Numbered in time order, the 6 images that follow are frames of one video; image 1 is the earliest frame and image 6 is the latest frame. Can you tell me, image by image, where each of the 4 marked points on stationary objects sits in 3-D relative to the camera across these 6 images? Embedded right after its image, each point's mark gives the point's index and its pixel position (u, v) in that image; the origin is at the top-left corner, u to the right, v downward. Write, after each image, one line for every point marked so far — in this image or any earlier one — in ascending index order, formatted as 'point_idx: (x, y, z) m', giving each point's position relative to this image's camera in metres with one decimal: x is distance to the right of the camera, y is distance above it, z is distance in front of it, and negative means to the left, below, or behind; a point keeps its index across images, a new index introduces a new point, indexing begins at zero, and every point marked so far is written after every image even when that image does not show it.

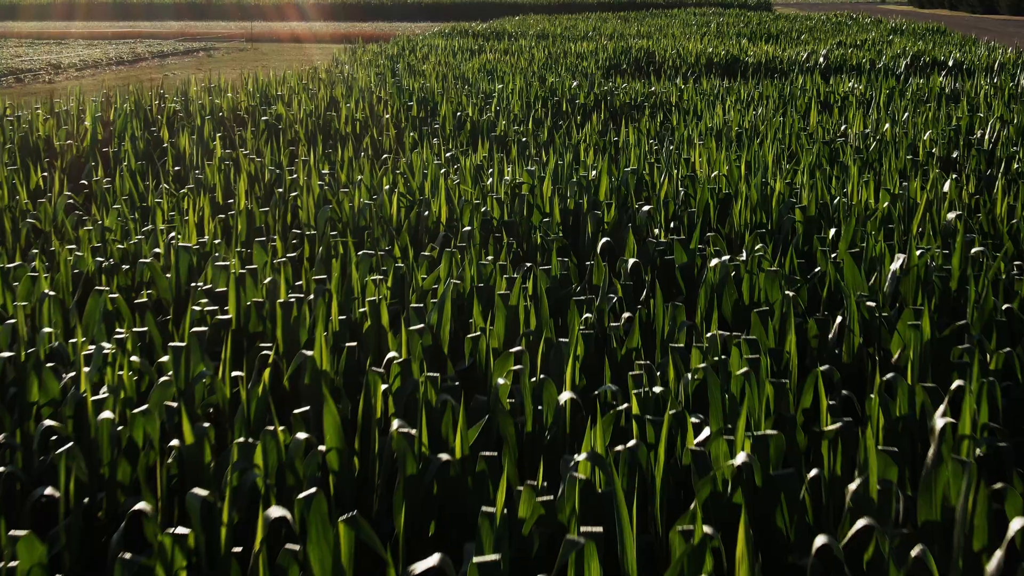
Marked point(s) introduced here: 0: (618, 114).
0: (+0.6, +0.9, +5.6) m
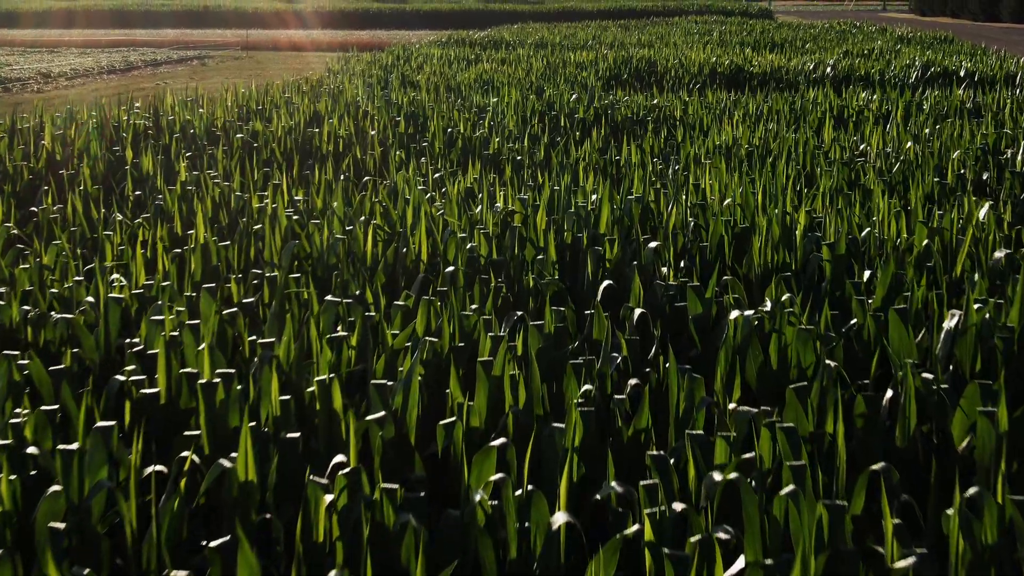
0: (+0.5, +0.8, +5.3) m
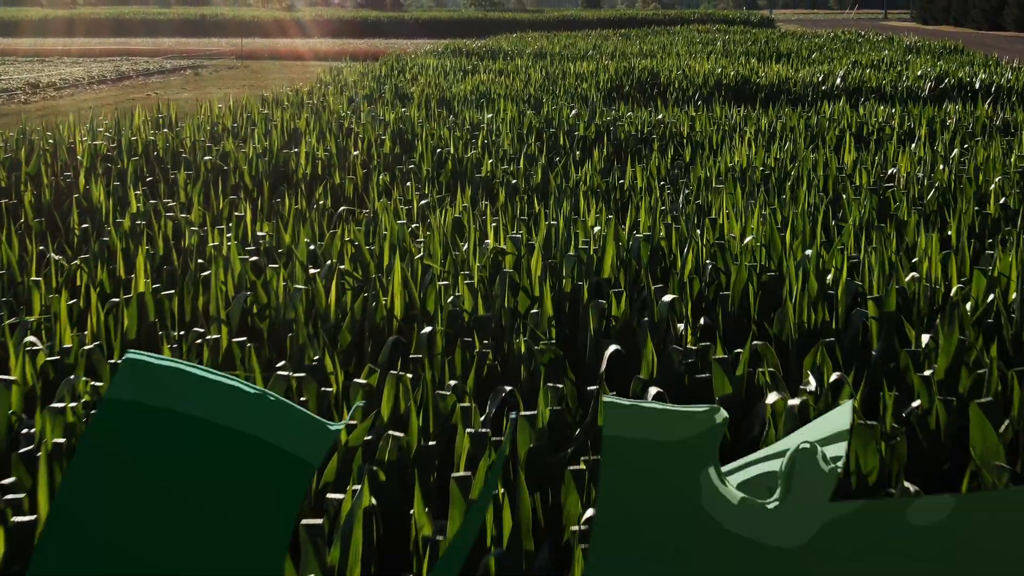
0: (+0.5, +0.7, +4.9) m
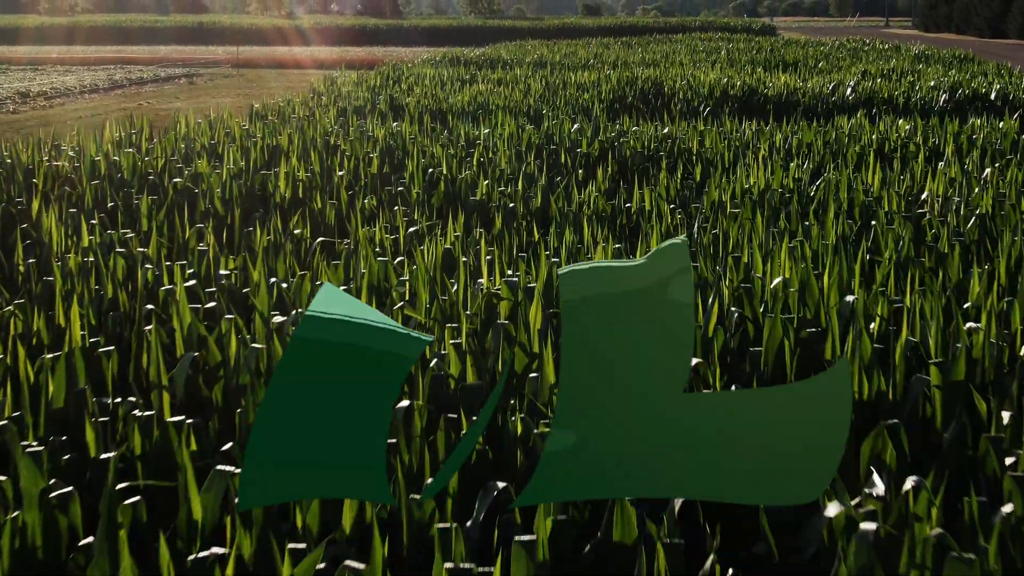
0: (+0.5, +0.5, +4.6) m
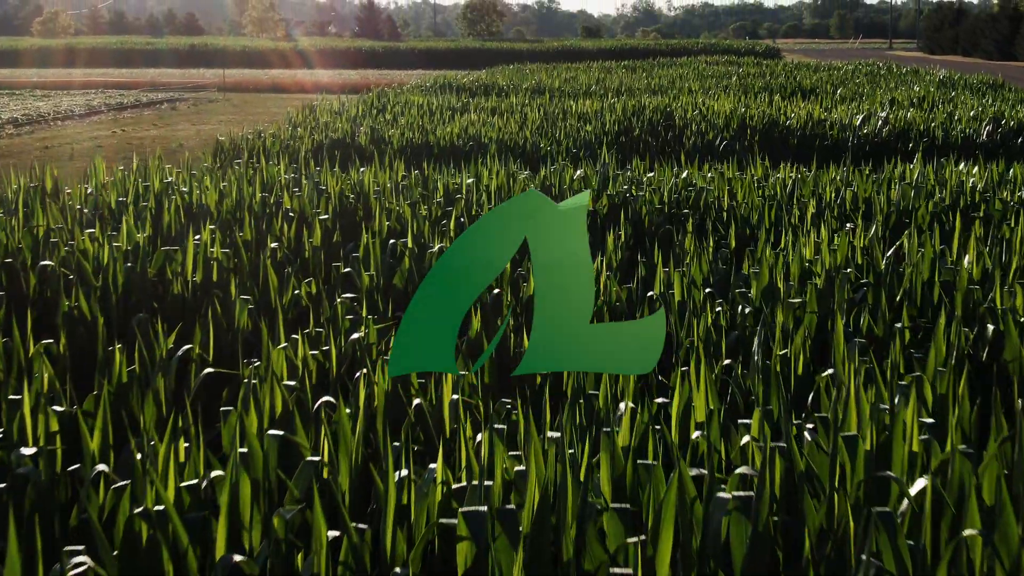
0: (+0.5, +0.2, +3.7) m
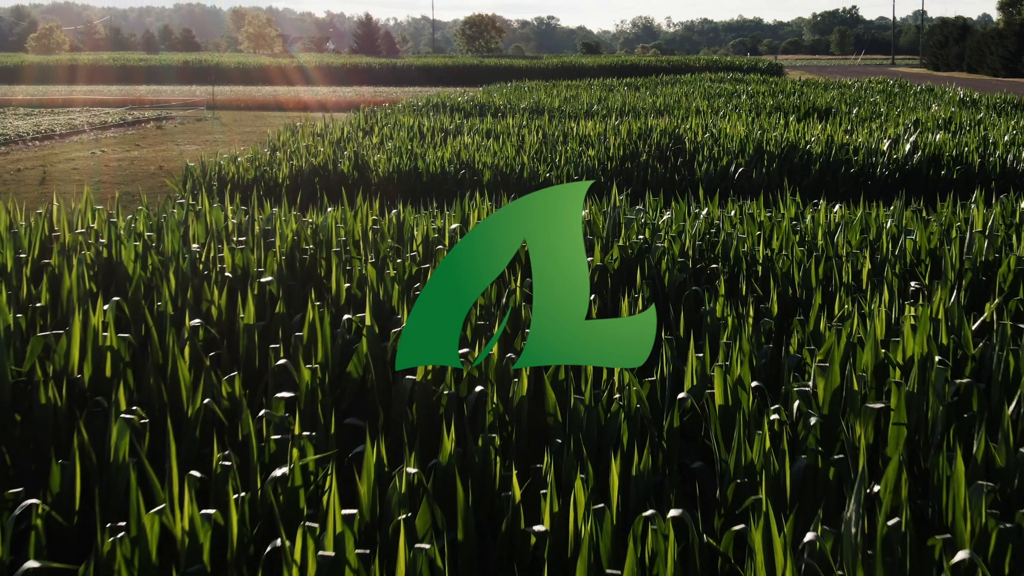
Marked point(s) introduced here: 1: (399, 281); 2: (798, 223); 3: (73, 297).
0: (+0.4, 0.0, +3.0) m
1: (-0.3, 0.0, +2.8) m
2: (+1.1, +0.2, +3.9) m
3: (-1.0, 0.0, +2.5) m
